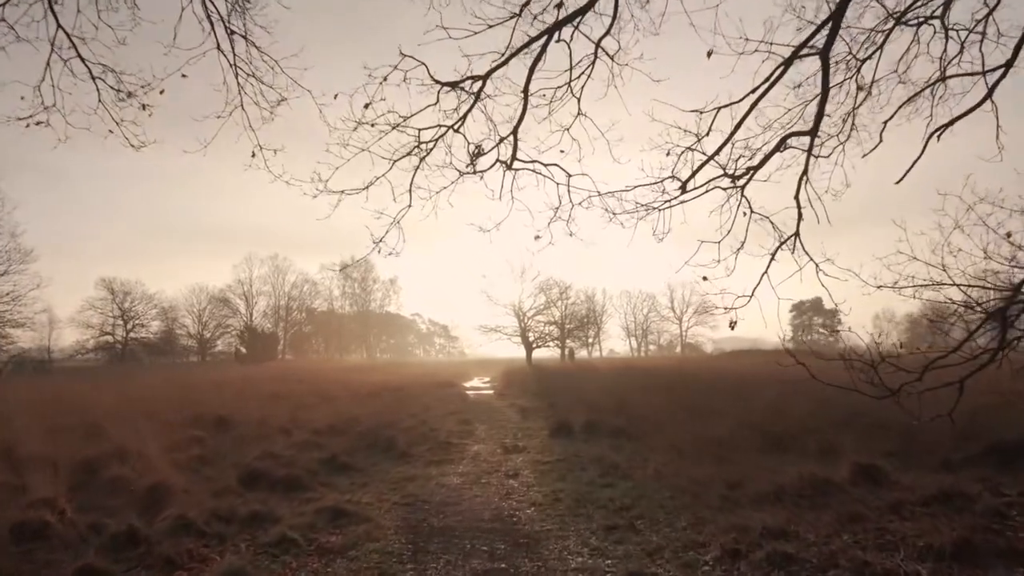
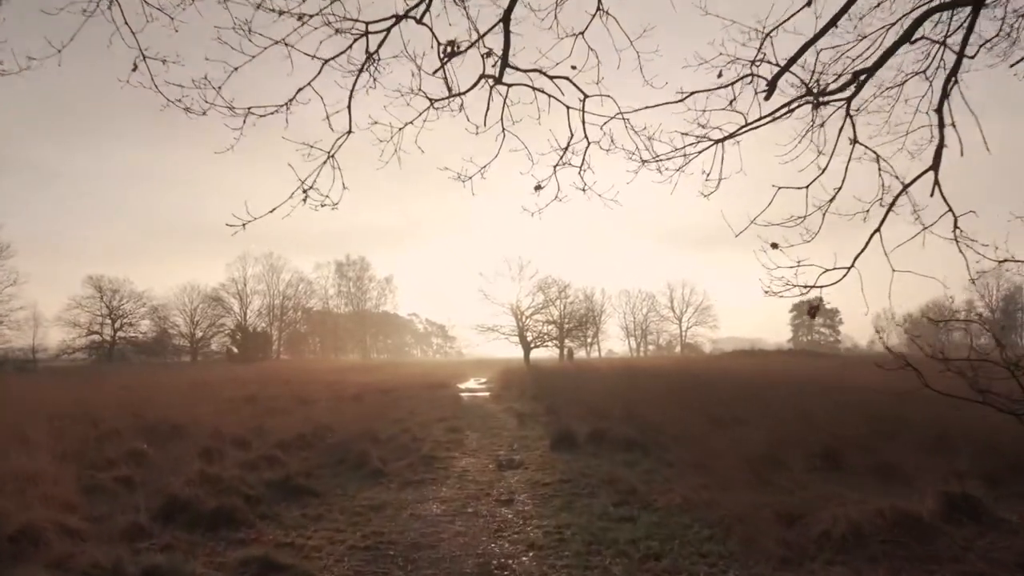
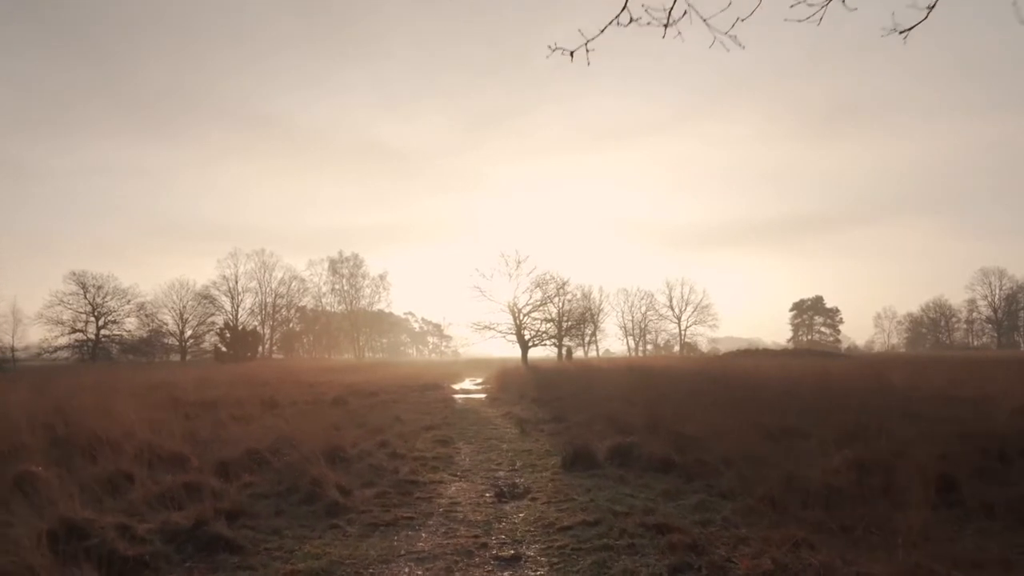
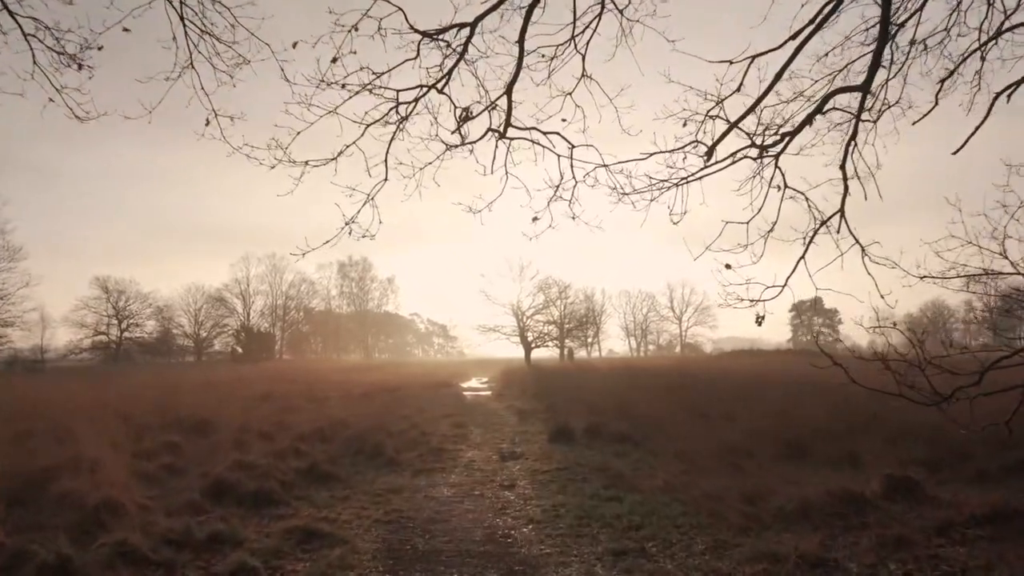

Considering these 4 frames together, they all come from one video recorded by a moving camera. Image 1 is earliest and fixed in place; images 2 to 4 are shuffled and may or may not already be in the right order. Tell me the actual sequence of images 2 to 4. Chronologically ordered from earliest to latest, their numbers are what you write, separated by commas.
4, 2, 3
